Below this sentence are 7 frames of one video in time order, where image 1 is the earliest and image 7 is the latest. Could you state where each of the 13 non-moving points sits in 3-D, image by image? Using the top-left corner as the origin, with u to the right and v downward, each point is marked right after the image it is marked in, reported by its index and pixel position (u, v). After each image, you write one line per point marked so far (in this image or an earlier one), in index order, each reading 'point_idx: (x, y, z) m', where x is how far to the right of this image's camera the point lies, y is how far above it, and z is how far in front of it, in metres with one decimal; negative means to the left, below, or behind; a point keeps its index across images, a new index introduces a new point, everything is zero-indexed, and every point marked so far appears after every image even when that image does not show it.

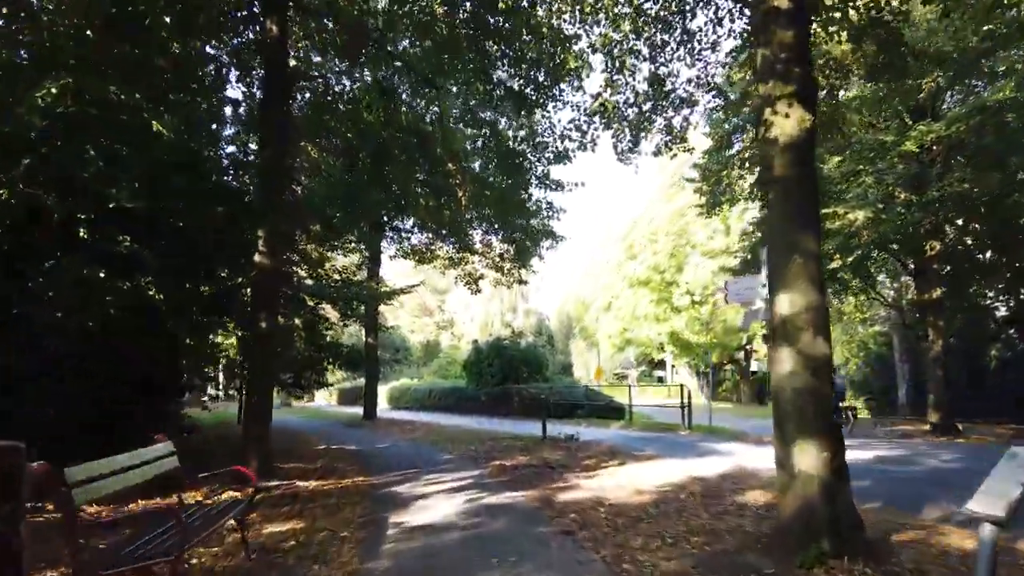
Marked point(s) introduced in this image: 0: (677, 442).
0: (+3.1, -2.9, +14.3) m
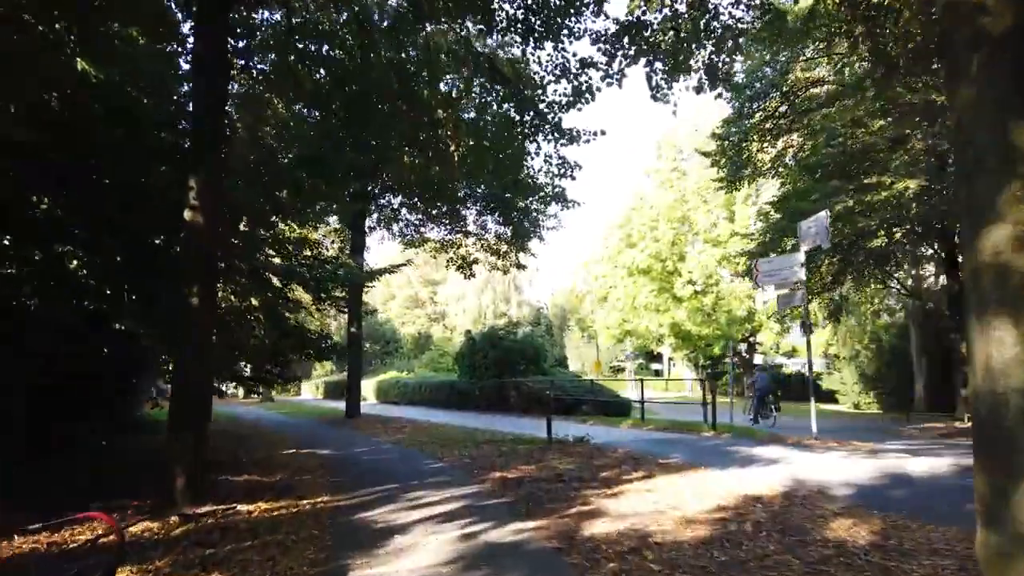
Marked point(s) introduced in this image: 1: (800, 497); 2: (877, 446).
0: (+3.1, -2.6, +12.3) m
1: (+2.9, -2.1, +7.4) m
2: (+6.1, -2.6, +12.5) m
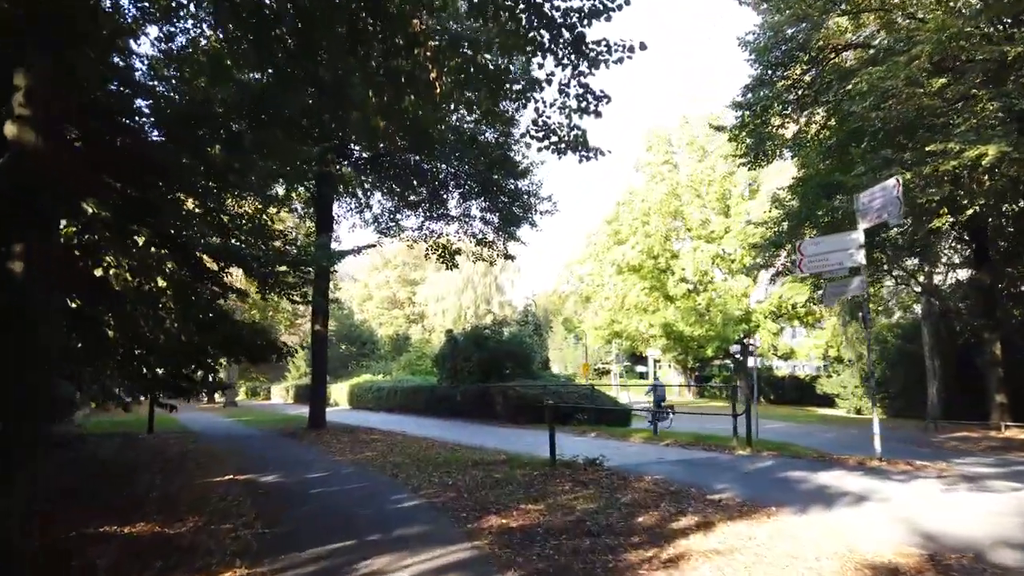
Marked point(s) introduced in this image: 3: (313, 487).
0: (+3.0, -2.4, +9.8) m
1: (+2.9, -1.8, +4.9) m
2: (+6.0, -2.4, +10.1) m
3: (-2.5, -2.5, +9.4) m
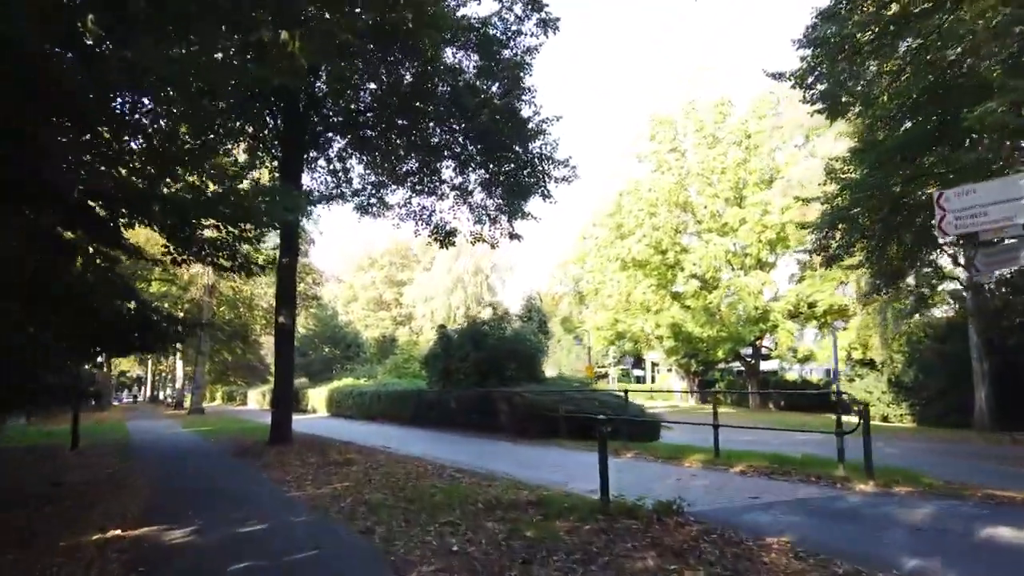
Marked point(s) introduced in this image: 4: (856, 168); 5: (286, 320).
0: (+3.4, -2.0, +6.4) m
1: (+3.3, -1.4, +1.6) m
2: (+6.3, -2.1, +6.8) m
3: (-2.1, -2.1, +5.9) m
4: (+8.0, +2.9, +17.6) m
5: (-4.9, -0.7, +16.3) m
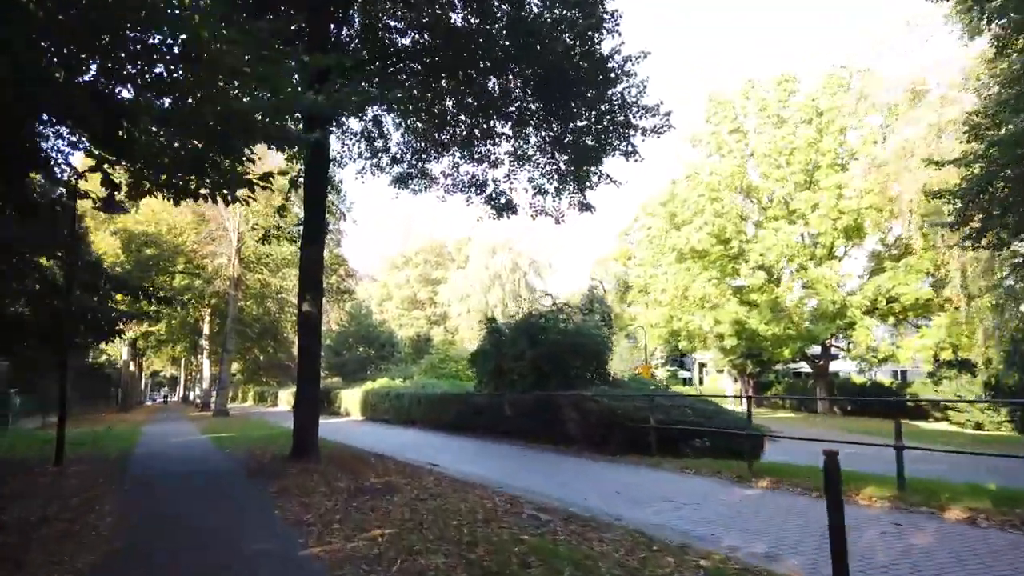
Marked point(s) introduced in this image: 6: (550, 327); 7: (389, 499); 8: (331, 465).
0: (+4.2, -1.6, +3.3) m
1: (+4.0, -1.1, -1.6) m
2: (+7.2, -1.7, +3.5) m
3: (-1.3, -1.7, +3.0) m
4: (+9.4, +3.2, +14.2) m
5: (-3.6, -0.3, +13.5) m
6: (+0.9, -0.9, +17.6) m
7: (-1.4, -2.3, +8.3) m
8: (-2.8, -2.7, +11.7) m
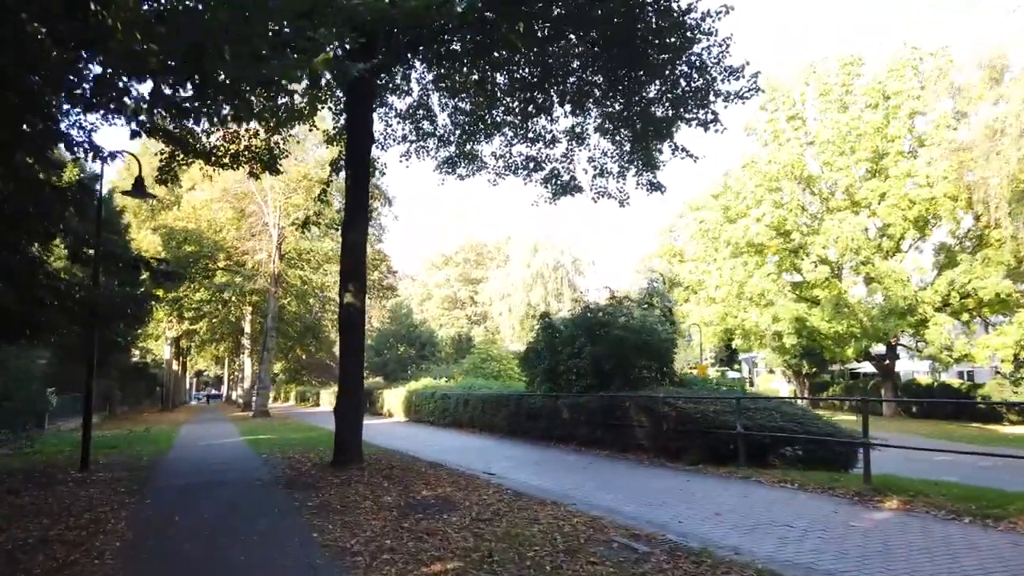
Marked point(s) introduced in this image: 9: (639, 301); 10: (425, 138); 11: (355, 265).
0: (+4.7, -1.4, +1.7) m
1: (+4.2, -0.9, -3.1) m
2: (+7.7, -1.5, +1.8) m
3: (-0.8, -1.6, +1.7) m
4: (+10.4, +3.4, +12.4) m
5: (-2.6, -0.2, +12.3) m
6: (+2.1, -0.7, +16.2) m
7: (-0.6, -2.2, +7.1) m
8: (-1.9, -2.6, +10.5) m
9: (+3.2, -0.4, +18.9) m
10: (-1.8, +3.1, +15.6) m
11: (-2.6, +0.3, +12.3) m
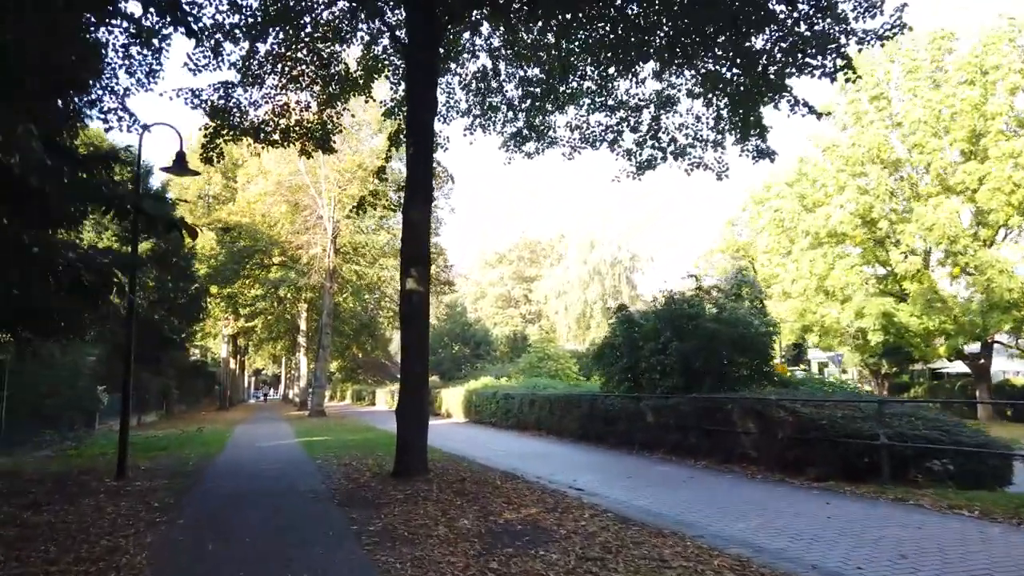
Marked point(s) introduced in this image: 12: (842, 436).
0: (+5.2, -1.2, -0.2) m
1: (+4.4, -0.7, -5.0) m
2: (+8.2, -1.3, -0.3) m
3: (-0.3, -1.4, +0.1) m
4: (+11.5, +3.7, +10.0) m
5: (-1.4, 0.0, +10.8) m
6: (+3.6, -0.5, +14.4) m
7: (+0.3, -2.0, +5.5) m
8: (-0.8, -2.4, +9.0) m
9: (+4.8, -0.2, +17.0) m
10: (-0.4, +3.4, +14.1) m
11: (-1.4, +0.5, +10.8) m
12: (+4.1, -1.9, +9.6) m
